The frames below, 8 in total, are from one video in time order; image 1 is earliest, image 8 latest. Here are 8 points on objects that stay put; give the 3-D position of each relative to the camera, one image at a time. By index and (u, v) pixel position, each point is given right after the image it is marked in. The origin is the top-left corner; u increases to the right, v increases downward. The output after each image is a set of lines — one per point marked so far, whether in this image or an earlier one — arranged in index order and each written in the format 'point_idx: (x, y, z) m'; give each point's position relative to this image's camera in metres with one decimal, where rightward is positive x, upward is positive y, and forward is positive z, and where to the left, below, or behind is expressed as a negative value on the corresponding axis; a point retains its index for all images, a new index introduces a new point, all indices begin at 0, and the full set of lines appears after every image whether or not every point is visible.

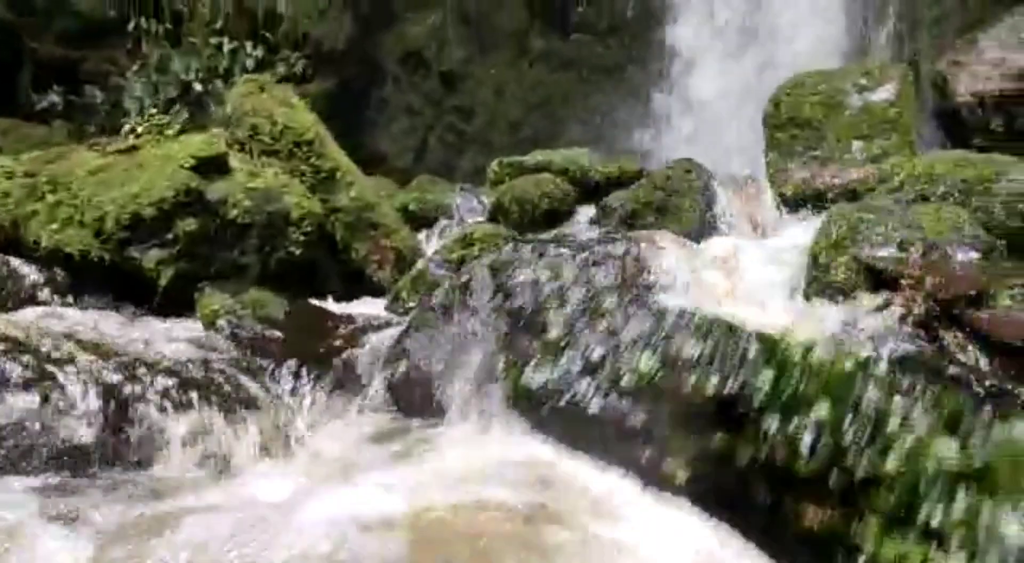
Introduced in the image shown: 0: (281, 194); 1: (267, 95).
0: (-1.9, +0.7, +4.6) m
1: (-2.1, +1.6, +4.9) m
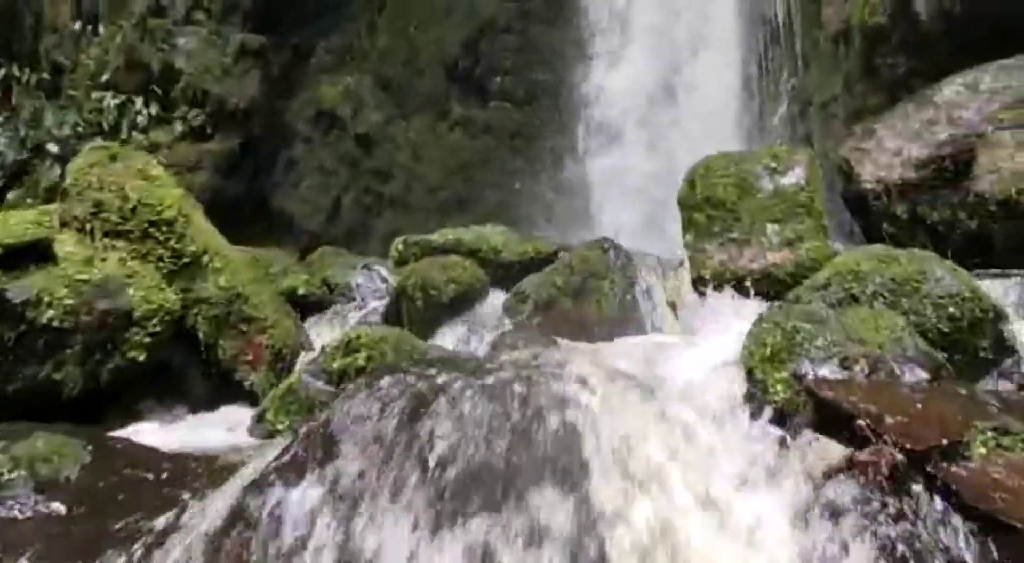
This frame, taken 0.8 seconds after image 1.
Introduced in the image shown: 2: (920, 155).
0: (-2.6, 0.0, +3.8) m
1: (-2.8, +0.8, +4.2) m
2: (+3.7, +1.1, +5.2) m
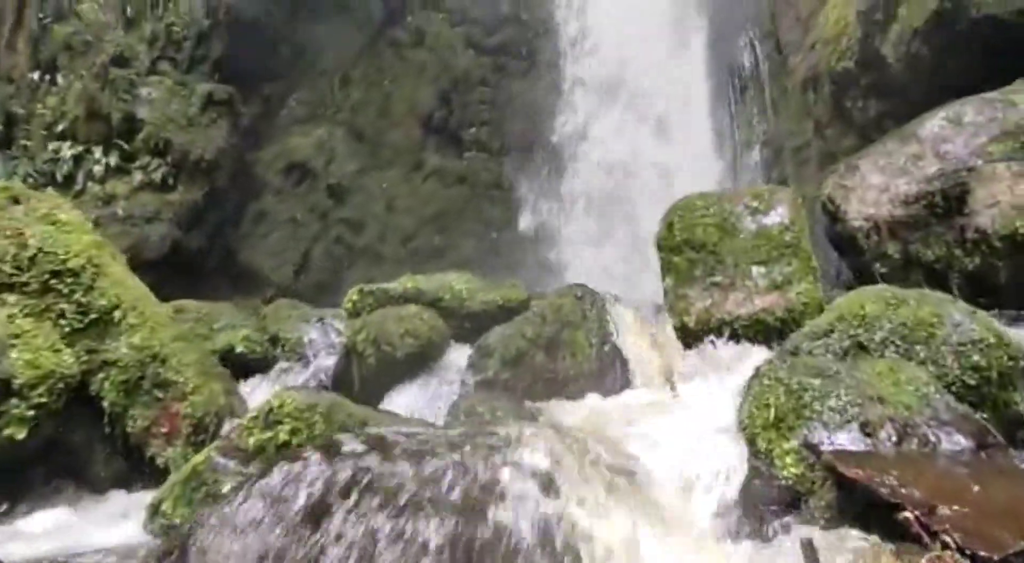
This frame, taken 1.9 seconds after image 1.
0: (-2.8, -0.4, +3.2) m
1: (-3.1, +0.5, +3.6) m
2: (+3.4, +0.7, +4.9) m
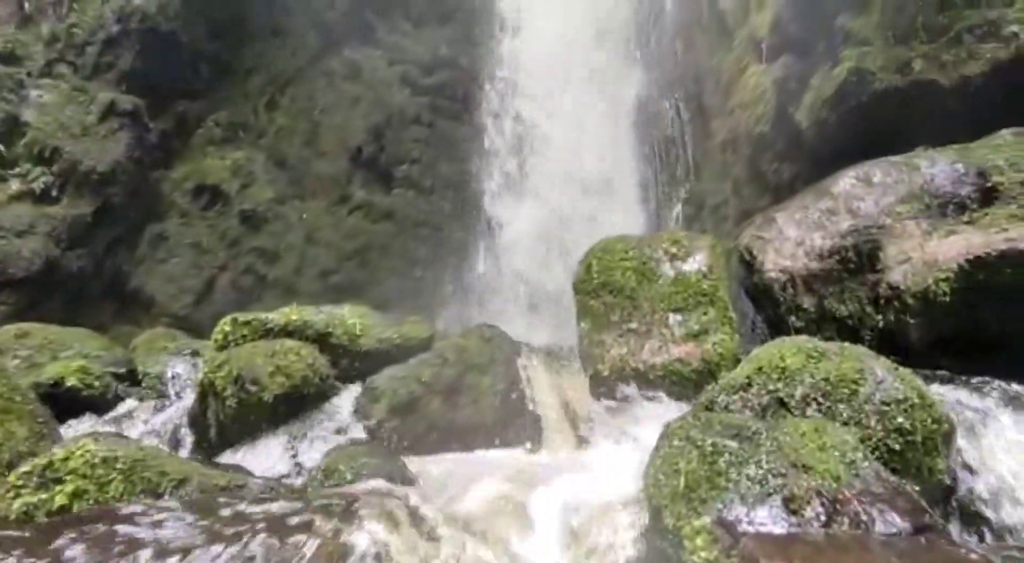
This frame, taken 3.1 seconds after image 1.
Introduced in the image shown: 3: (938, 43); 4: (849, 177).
0: (-3.3, -0.4, +2.4) m
1: (-3.6, +0.5, +2.9) m
2: (+2.6, +0.2, +4.9) m
3: (+4.6, +2.7, +6.3) m
4: (+2.9, +0.9, +5.1) m
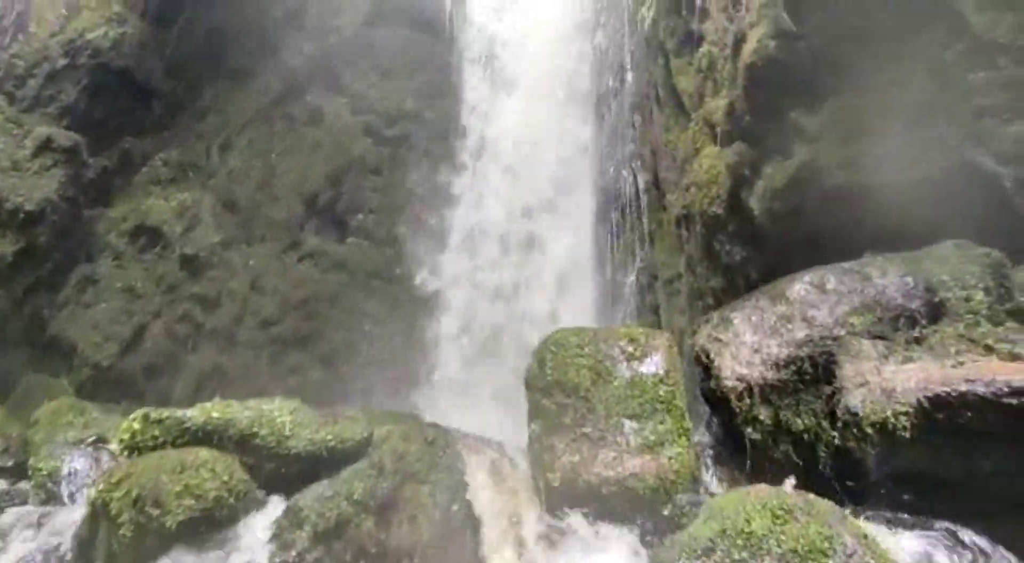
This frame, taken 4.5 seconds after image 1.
0: (-3.6, -0.8, +1.9) m
1: (-3.8, 0.0, +2.3) m
2: (+2.2, -0.6, +4.8) m
3: (+4.2, +1.6, +6.6) m
4: (+2.5, 0.0, +5.1) m
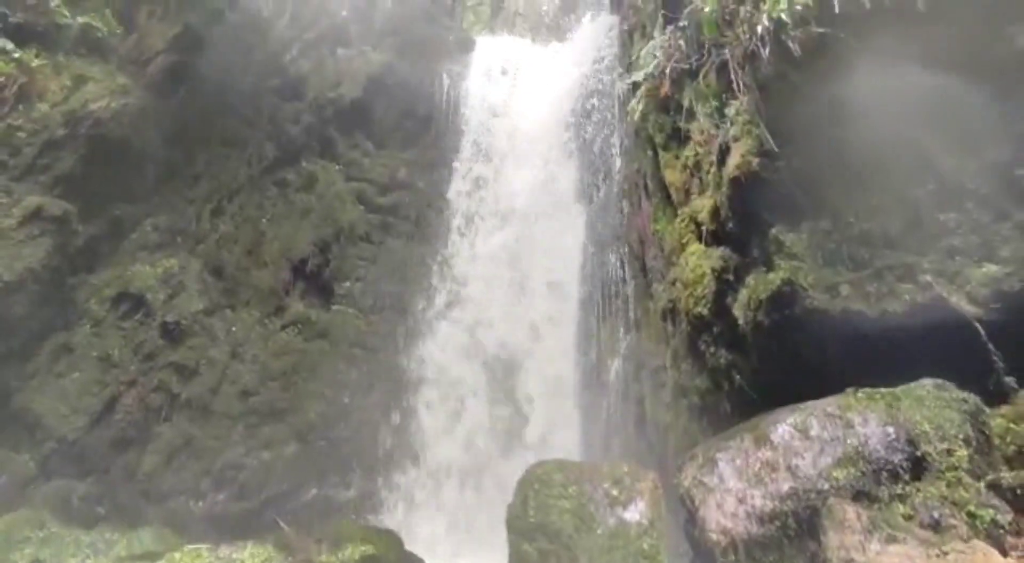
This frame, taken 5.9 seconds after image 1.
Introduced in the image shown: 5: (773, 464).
0: (-3.6, -1.5, +1.7) m
1: (-3.9, -0.7, +2.2) m
2: (+2.1, -1.9, +4.8) m
3: (+4.1, +0.1, +6.8) m
4: (+2.4, -1.3, +5.1) m
5: (+2.2, -1.5, +4.9) m
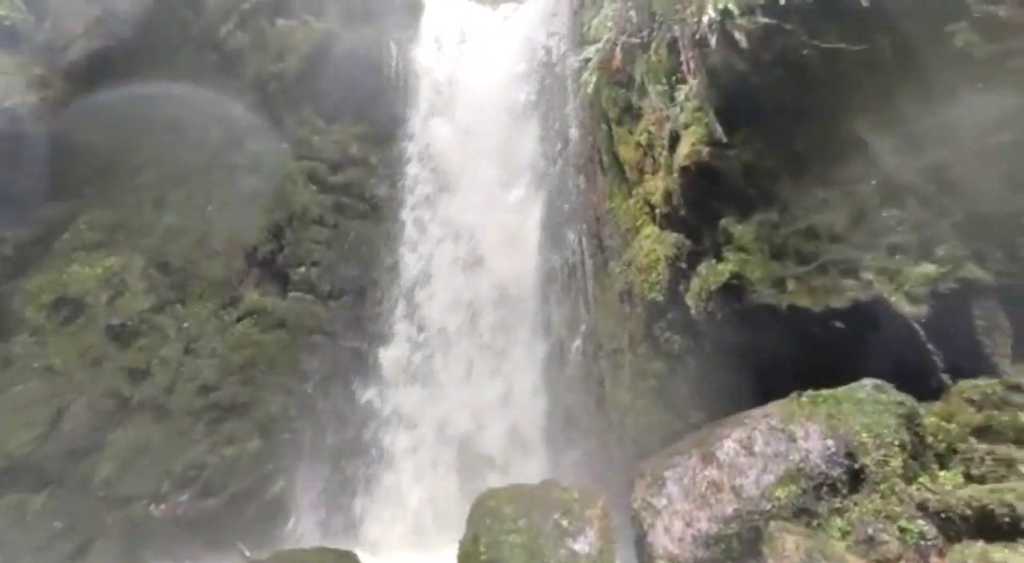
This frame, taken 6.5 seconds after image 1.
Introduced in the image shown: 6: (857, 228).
0: (-3.8, -2.1, +1.5) m
1: (-4.2, -1.3, +1.9) m
2: (+1.7, -2.0, +4.9) m
3: (+3.5, +0.1, +6.9) m
4: (+2.0, -1.4, +5.2) m
5: (+1.8, -1.7, +5.0) m
6: (+4.0, +0.6, +6.7) m
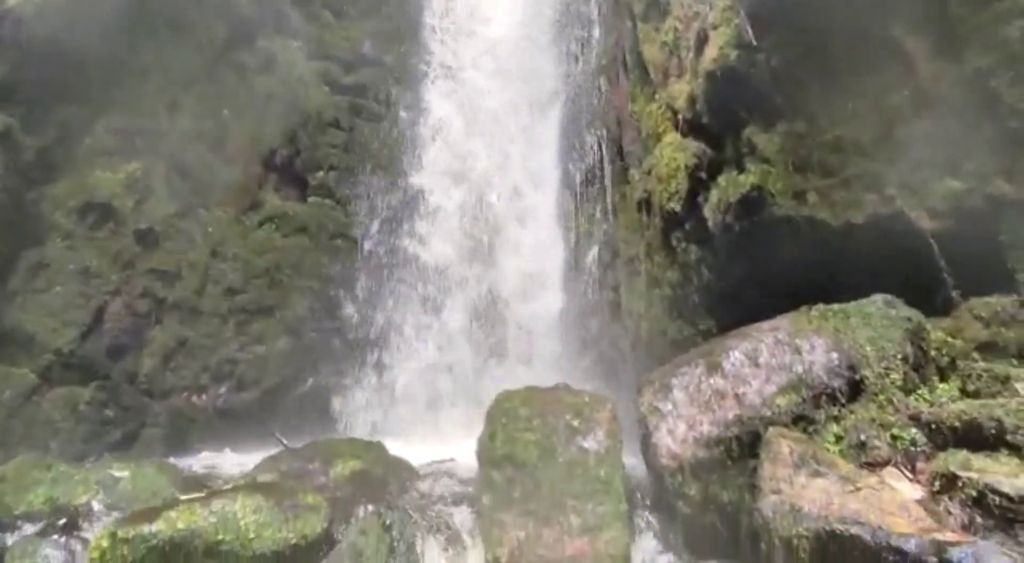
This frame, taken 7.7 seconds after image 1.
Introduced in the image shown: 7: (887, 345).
0: (-3.8, -1.9, +2.0) m
1: (-4.1, -1.0, +2.4) m
2: (+1.8, -1.3, +5.2) m
3: (+3.7, +1.1, +6.7) m
4: (+2.1, -0.7, +5.4) m
5: (+1.9, -1.0, +5.3) m
6: (+4.2, +1.6, +6.5) m
7: (+3.3, -0.6, +5.1) m
